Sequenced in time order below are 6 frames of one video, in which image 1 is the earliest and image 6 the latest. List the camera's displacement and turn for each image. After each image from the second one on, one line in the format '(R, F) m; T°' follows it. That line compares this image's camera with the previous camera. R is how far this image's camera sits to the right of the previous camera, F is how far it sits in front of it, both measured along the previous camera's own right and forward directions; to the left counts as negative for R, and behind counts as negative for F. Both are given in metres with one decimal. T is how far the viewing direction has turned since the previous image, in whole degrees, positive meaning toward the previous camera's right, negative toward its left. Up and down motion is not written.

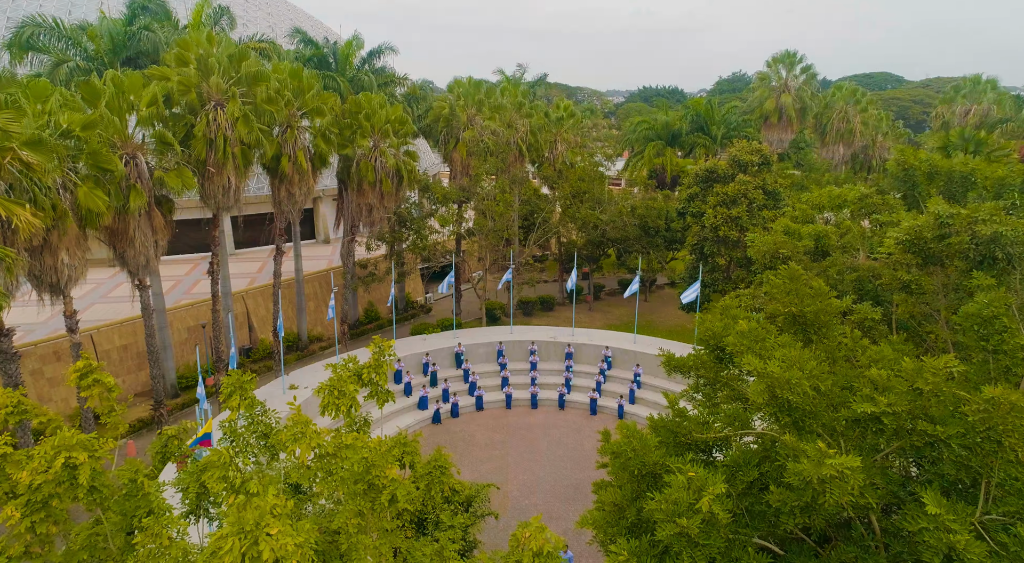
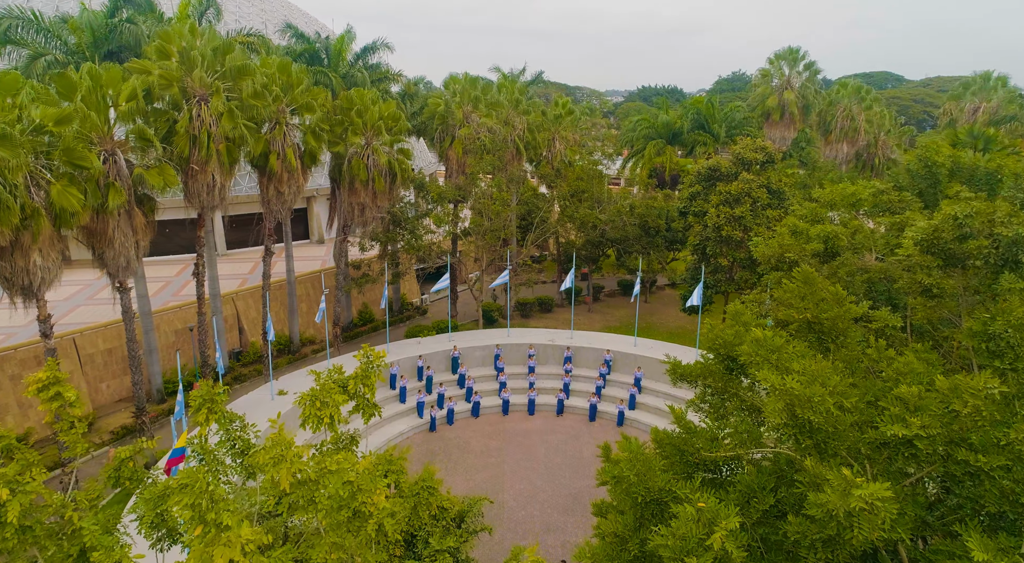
(+0.1, +0.7) m; 0°
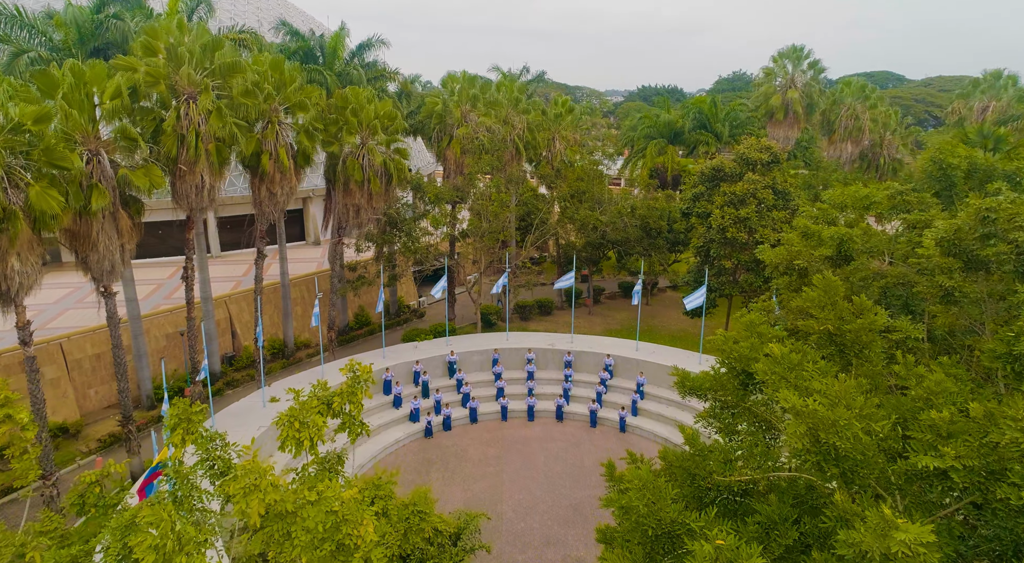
(0.0, +0.6) m; 0°
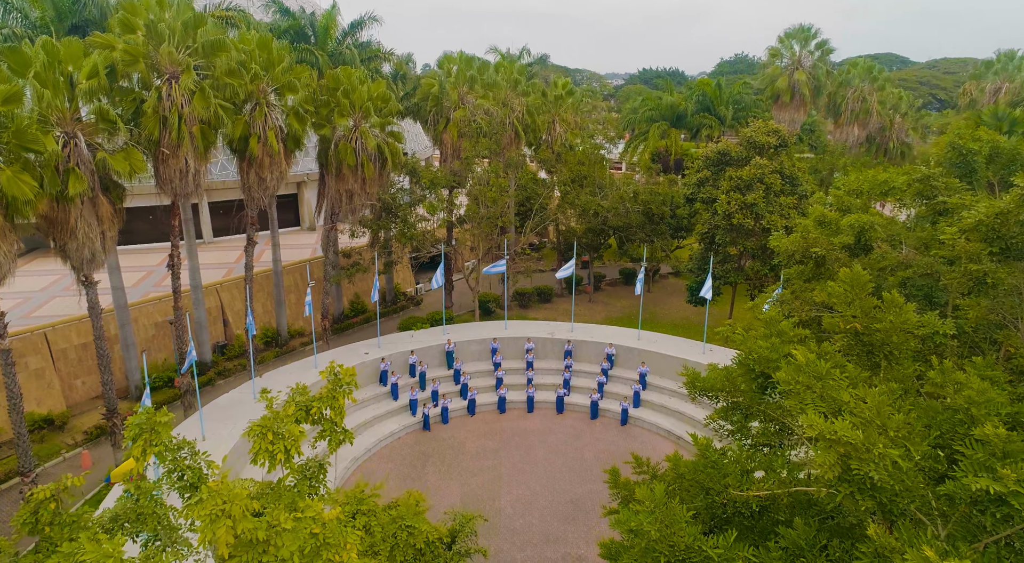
(0.0, +0.7) m; 0°
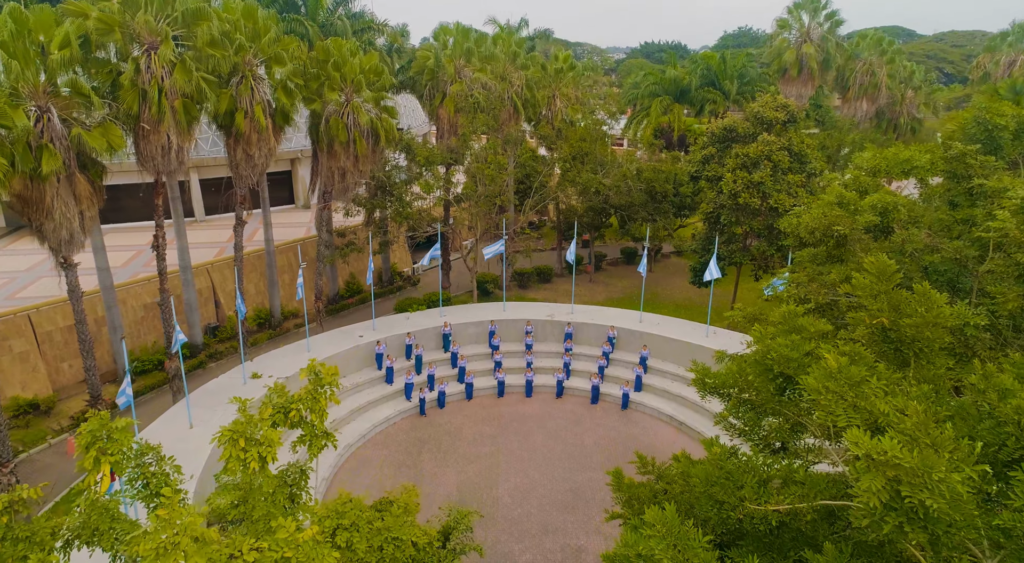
(0.0, +0.6) m; 0°
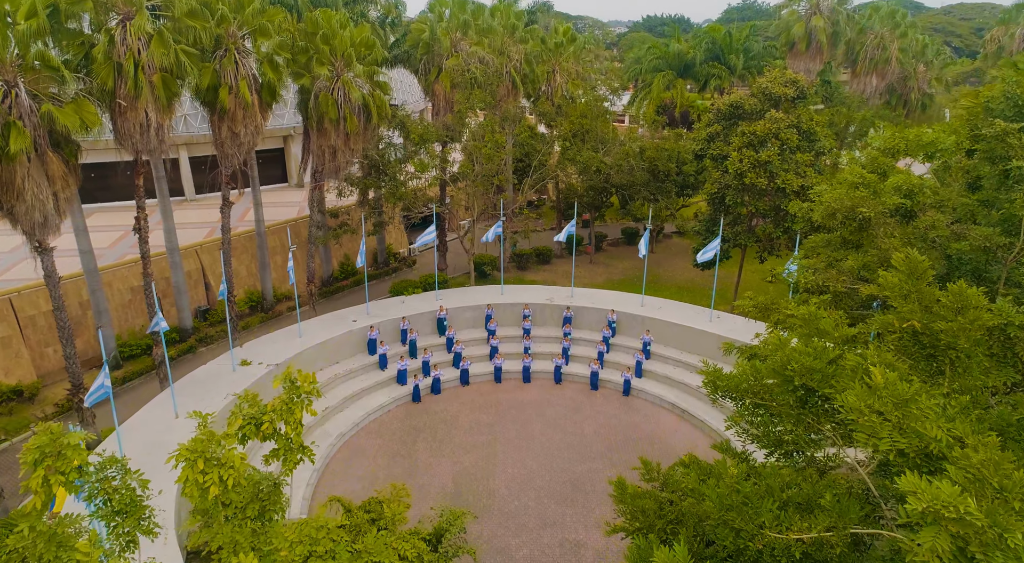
(+0.1, +0.7) m; 0°
